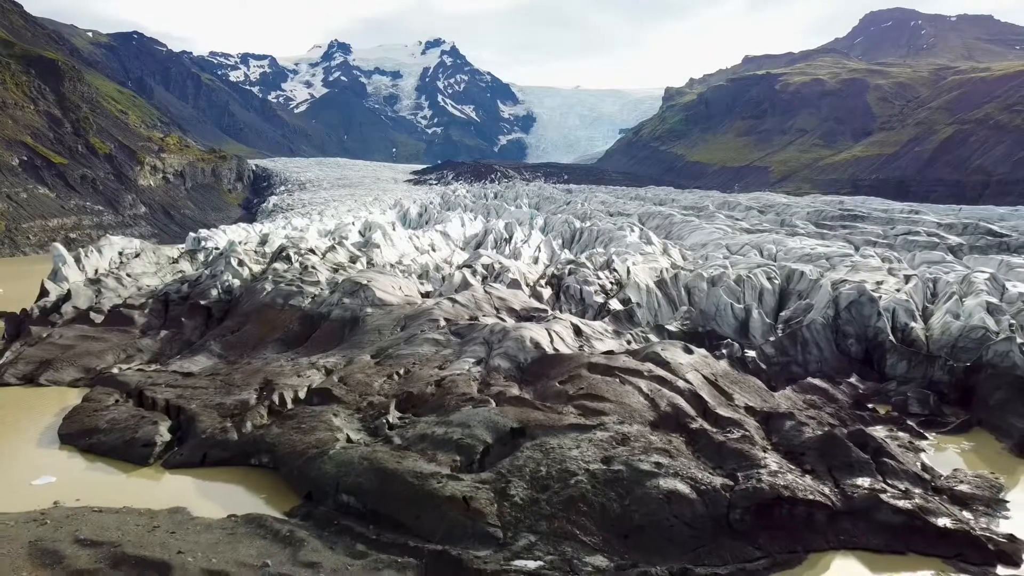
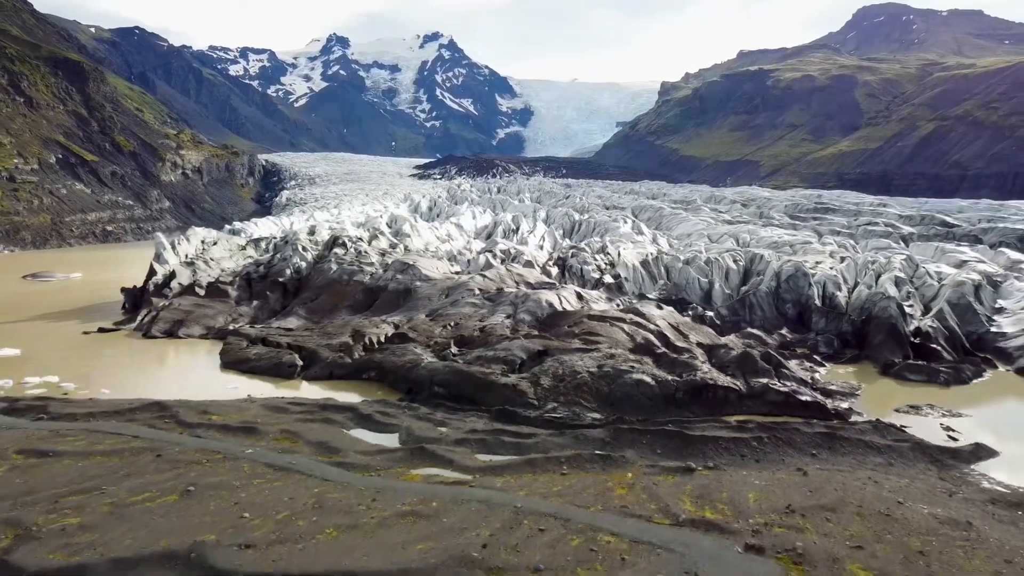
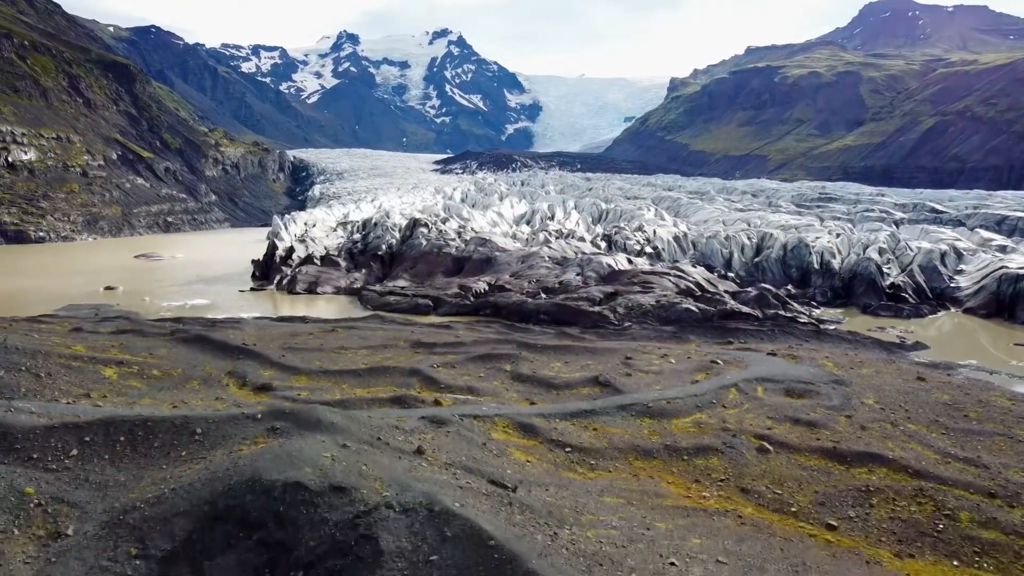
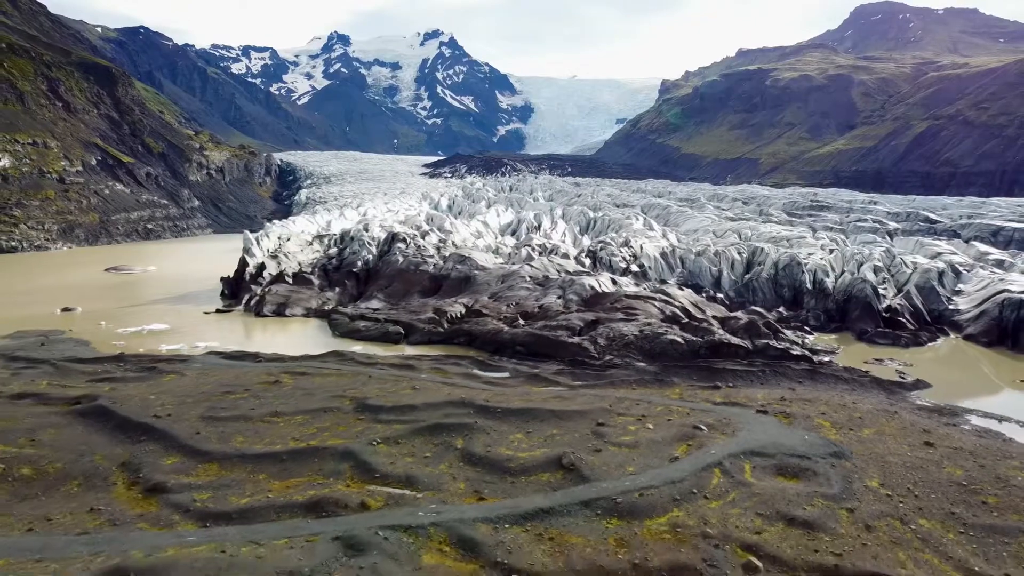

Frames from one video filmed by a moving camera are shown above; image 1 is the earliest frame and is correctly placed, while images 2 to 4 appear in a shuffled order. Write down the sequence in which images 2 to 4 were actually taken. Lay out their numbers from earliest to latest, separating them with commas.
2, 4, 3
